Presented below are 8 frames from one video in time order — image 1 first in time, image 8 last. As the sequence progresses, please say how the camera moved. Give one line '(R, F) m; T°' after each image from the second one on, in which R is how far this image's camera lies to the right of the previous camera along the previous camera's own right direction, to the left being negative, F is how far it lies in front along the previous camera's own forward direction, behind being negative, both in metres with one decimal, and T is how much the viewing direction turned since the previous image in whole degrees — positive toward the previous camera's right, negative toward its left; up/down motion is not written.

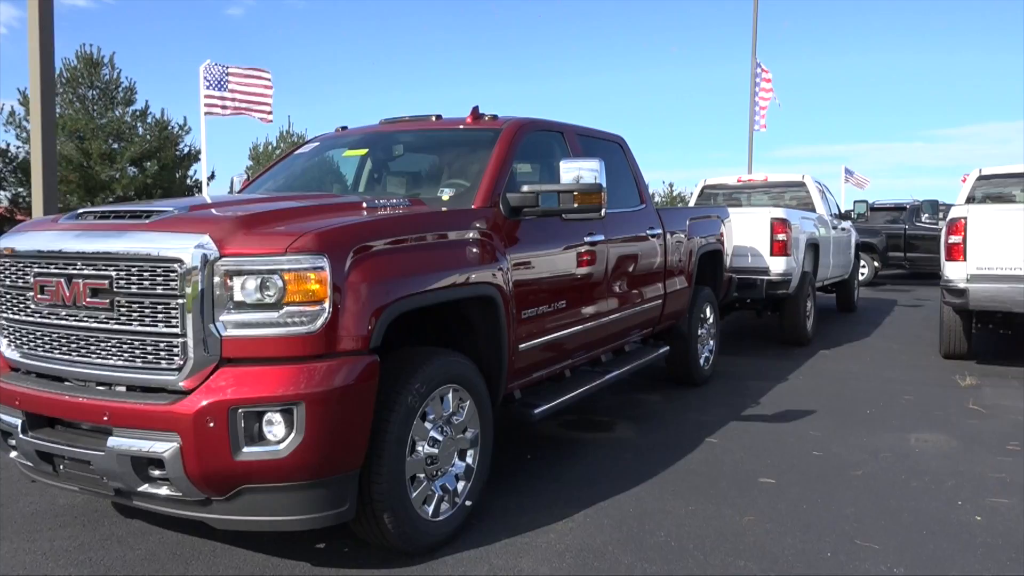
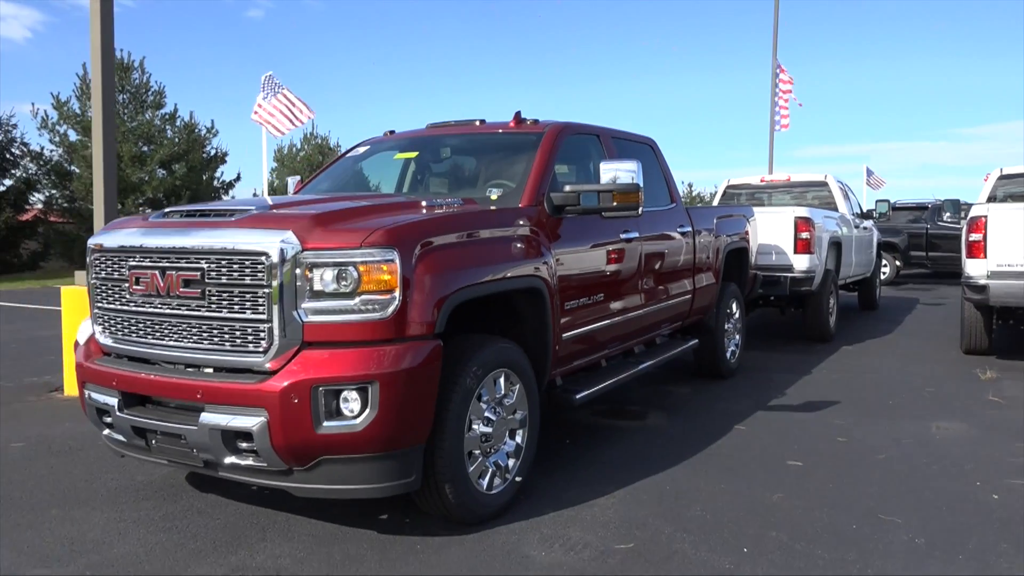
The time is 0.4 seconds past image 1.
(-0.2, -0.3) m; -1°
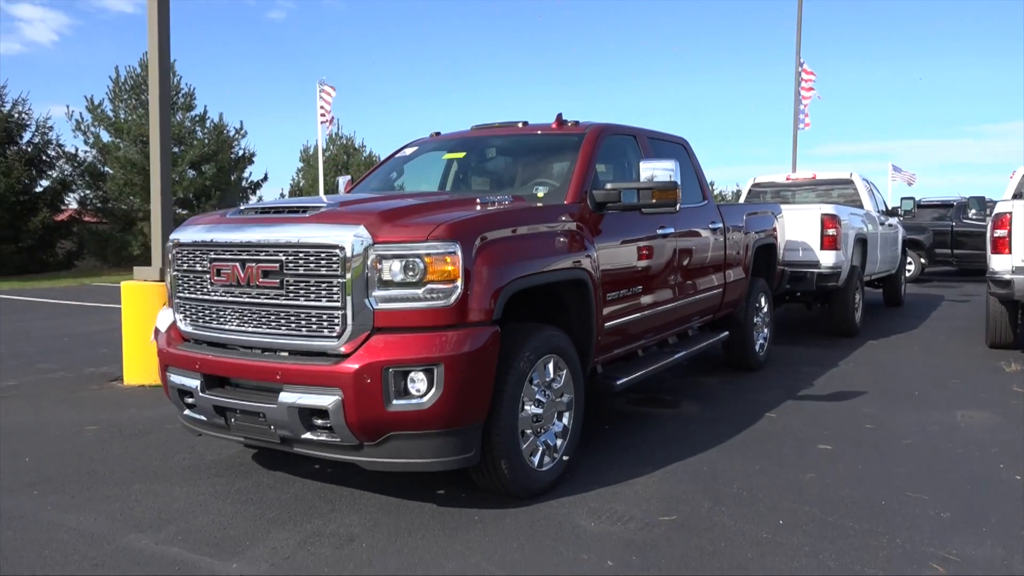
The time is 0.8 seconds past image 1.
(-0.2, -0.3) m; -1°
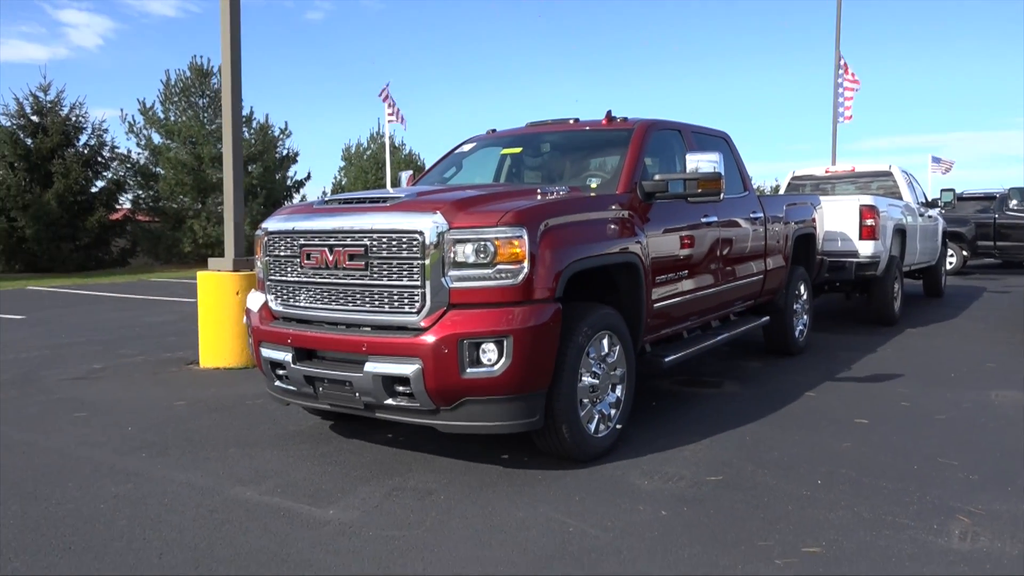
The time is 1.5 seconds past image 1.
(-0.1, -0.4) m; -2°
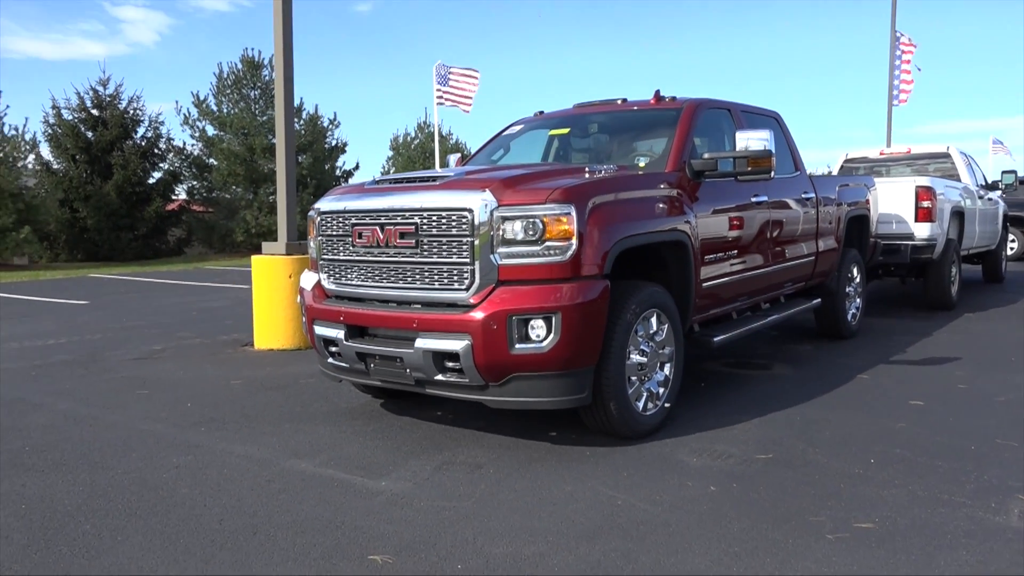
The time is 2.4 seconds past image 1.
(0.0, 0.0) m; -3°
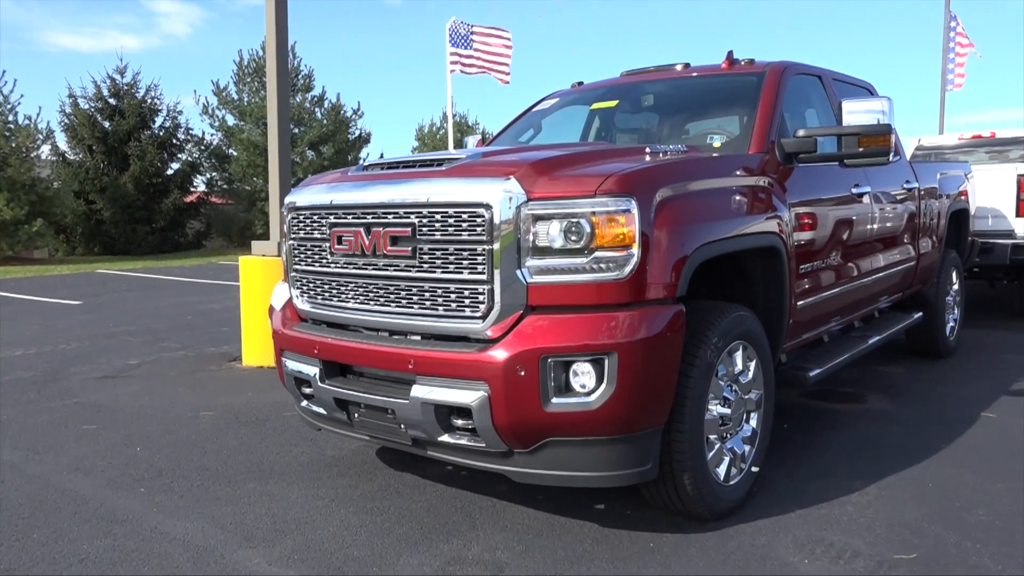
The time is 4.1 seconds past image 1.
(0.0, +1.3) m; -2°
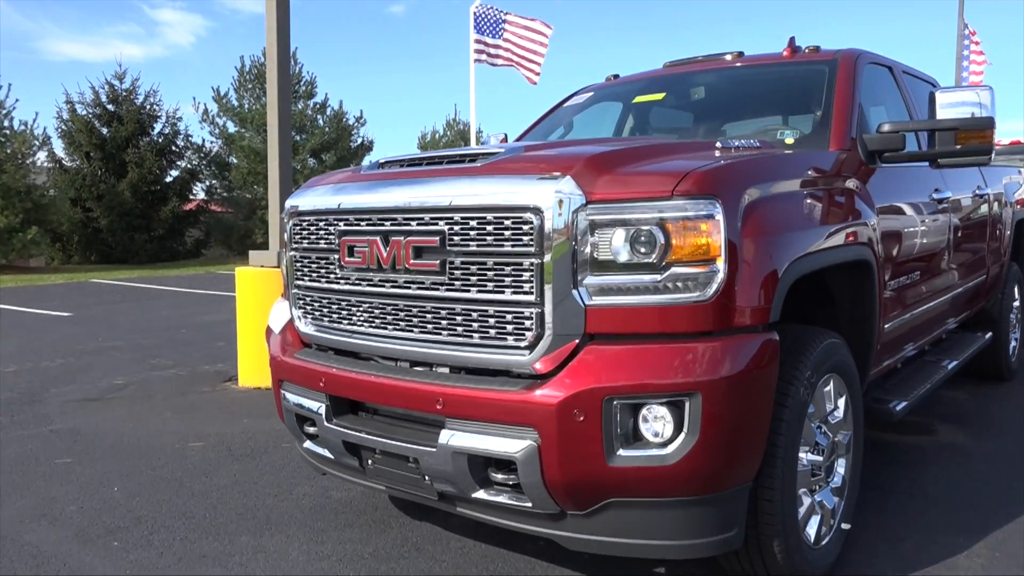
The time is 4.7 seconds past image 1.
(-0.2, +0.6) m; 0°
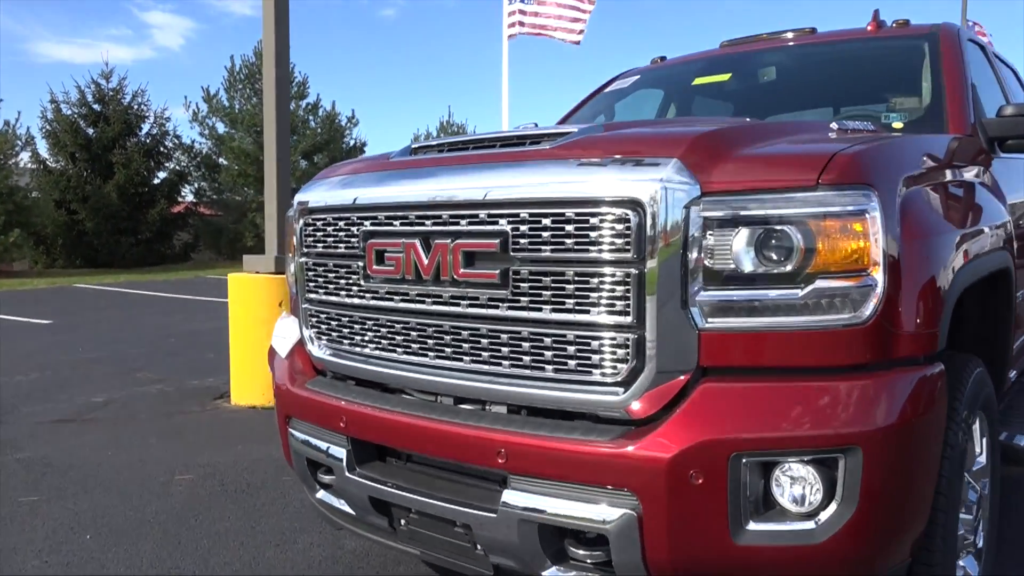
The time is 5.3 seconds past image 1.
(-0.2, +0.6) m; +1°
